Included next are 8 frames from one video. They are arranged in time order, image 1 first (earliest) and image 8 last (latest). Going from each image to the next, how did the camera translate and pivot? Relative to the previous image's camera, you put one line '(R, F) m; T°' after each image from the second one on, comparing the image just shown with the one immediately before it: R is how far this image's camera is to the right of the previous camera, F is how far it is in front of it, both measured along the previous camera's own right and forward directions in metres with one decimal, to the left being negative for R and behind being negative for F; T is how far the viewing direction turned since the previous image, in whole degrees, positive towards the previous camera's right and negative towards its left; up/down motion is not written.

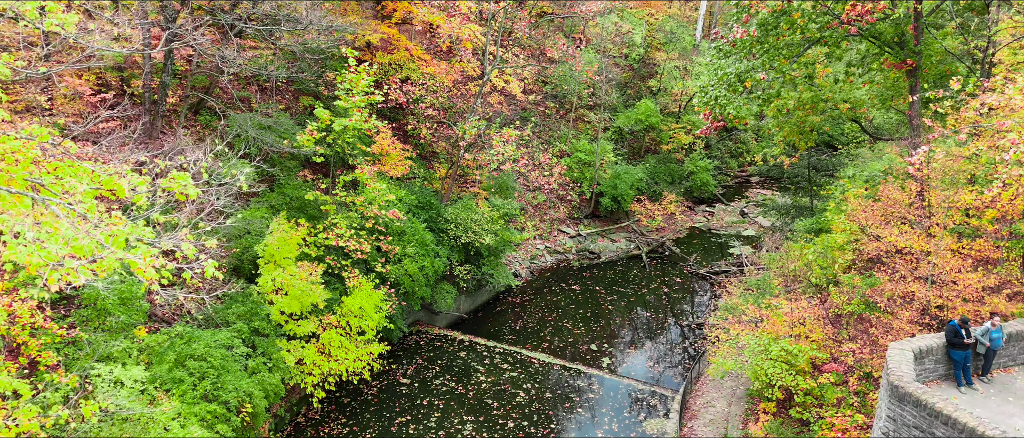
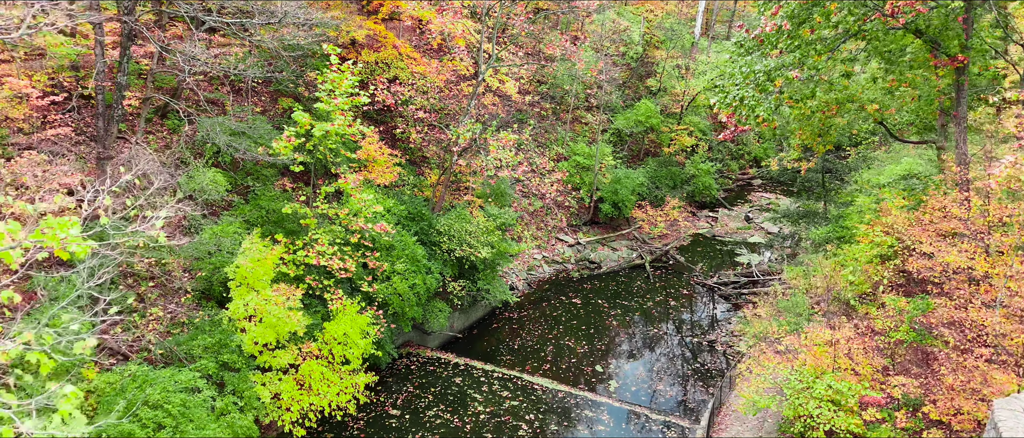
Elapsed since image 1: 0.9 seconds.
(-0.2, +1.1) m; +1°
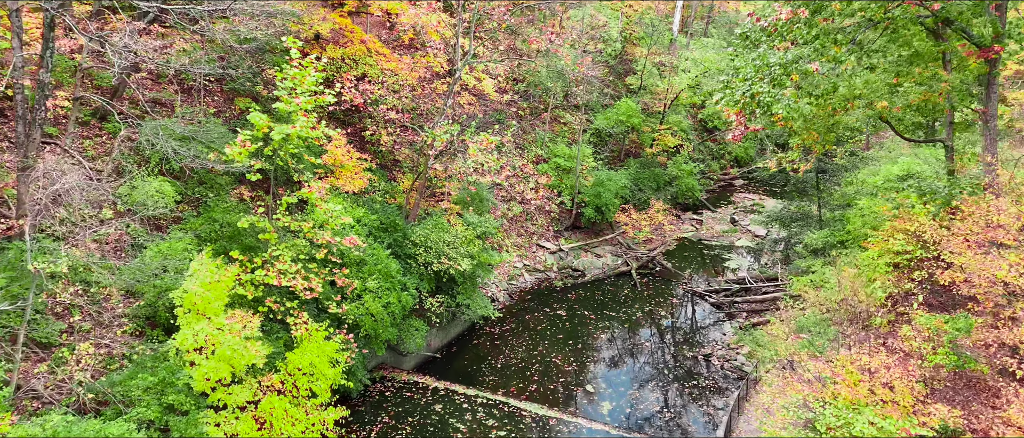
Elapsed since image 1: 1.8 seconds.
(-0.2, +1.1) m; +2°
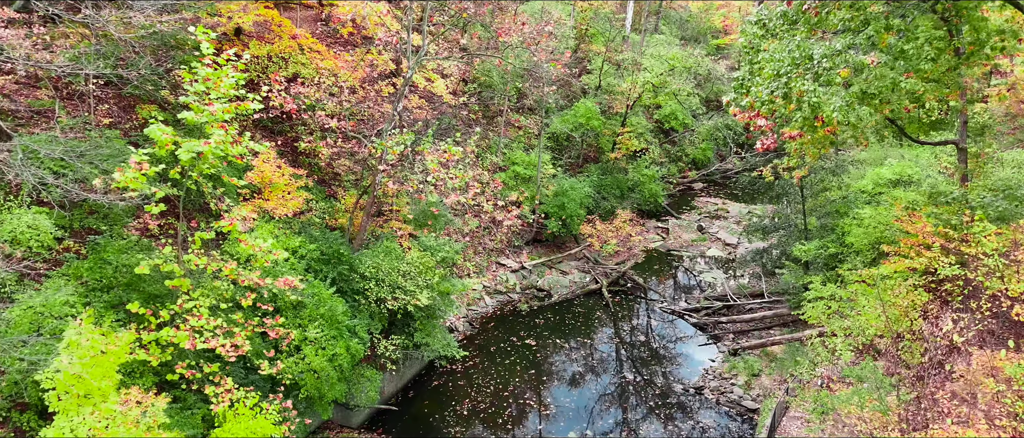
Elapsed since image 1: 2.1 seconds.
(-0.4, +1.9) m; +5°
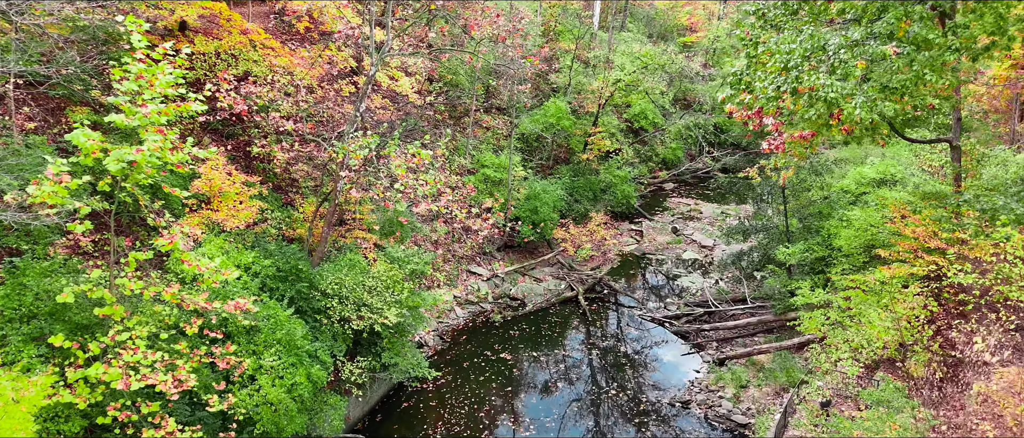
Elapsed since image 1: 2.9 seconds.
(-0.2, +0.8) m; +3°
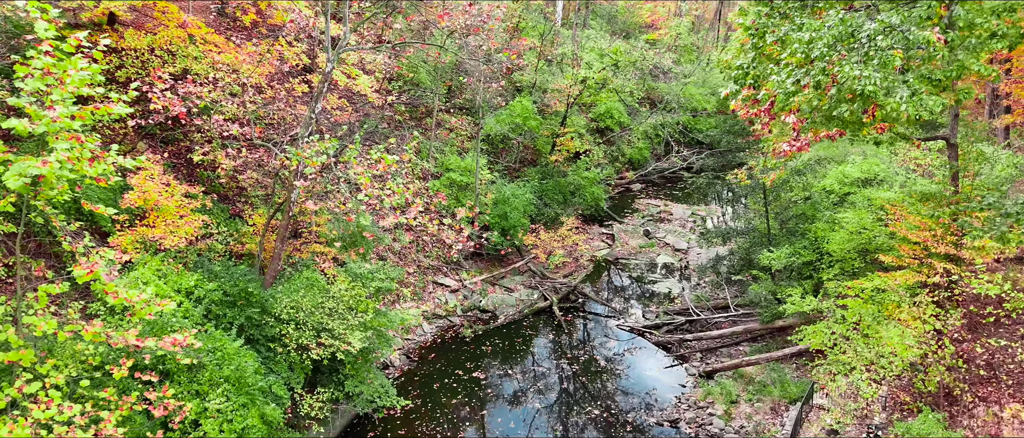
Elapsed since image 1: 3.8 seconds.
(-0.2, +0.9) m; +3°
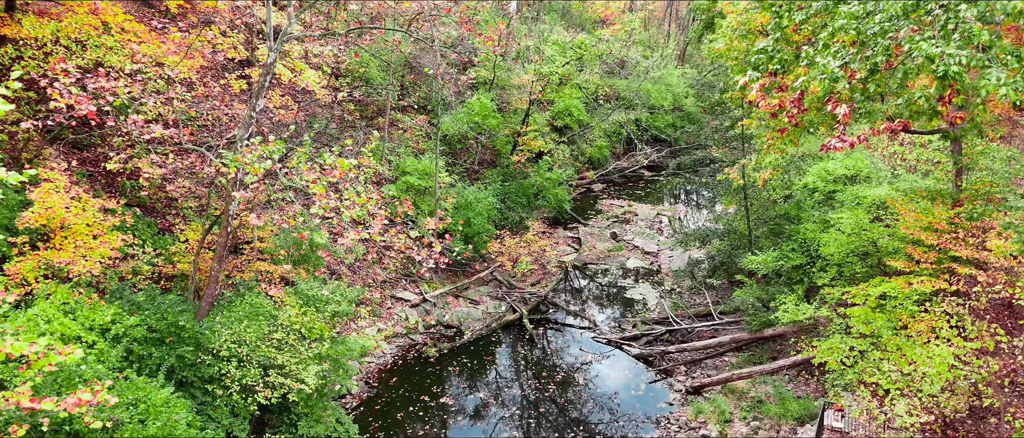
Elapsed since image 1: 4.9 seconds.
(-0.3, +1.1) m; +4°
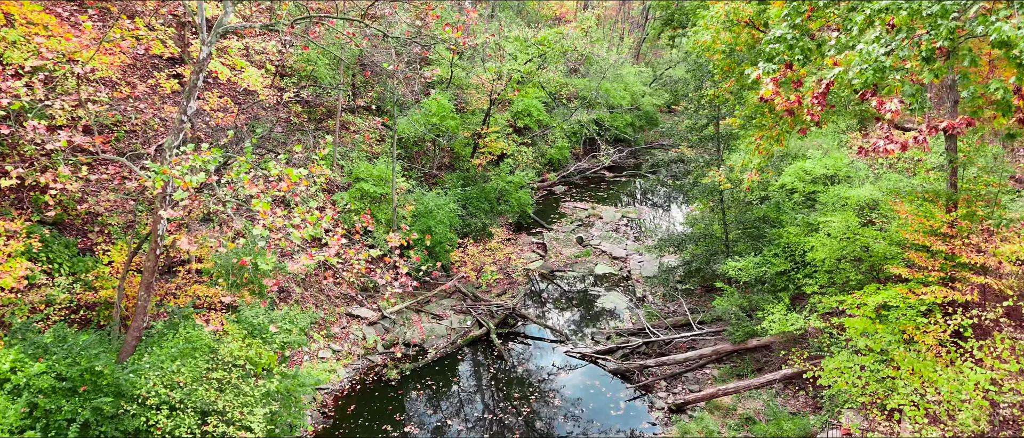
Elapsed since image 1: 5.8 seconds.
(-0.2, +0.9) m; +4°
